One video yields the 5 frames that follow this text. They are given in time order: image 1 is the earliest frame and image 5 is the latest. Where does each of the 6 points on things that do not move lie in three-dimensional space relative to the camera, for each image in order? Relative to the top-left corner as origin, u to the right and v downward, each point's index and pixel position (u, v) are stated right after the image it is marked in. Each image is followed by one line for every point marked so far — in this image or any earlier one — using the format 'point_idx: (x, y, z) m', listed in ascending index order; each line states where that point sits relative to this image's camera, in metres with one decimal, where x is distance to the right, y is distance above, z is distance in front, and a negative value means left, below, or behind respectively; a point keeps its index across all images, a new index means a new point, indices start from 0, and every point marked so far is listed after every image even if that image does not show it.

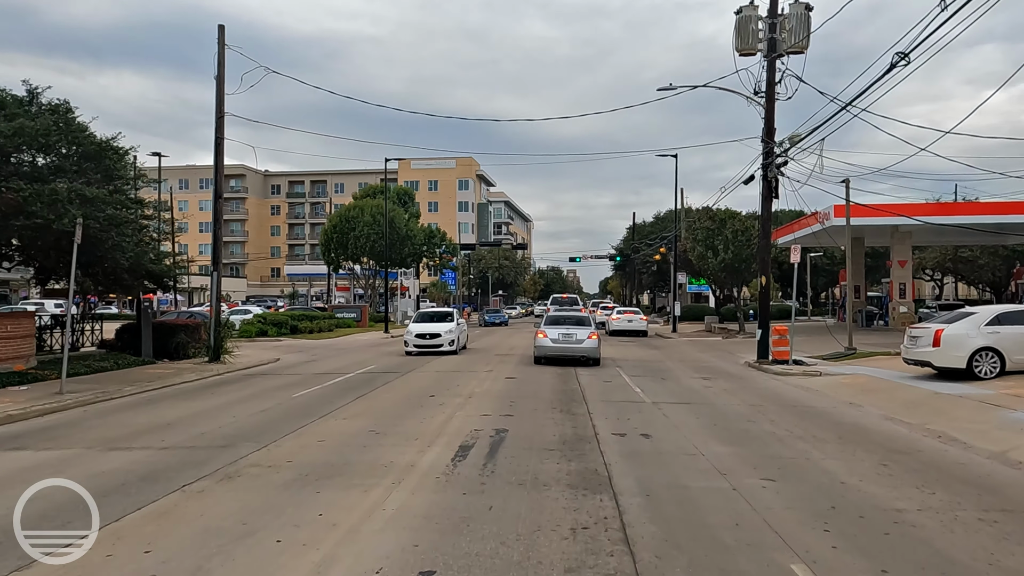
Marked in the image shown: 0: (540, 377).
0: (+0.7, -2.1, +18.8) m
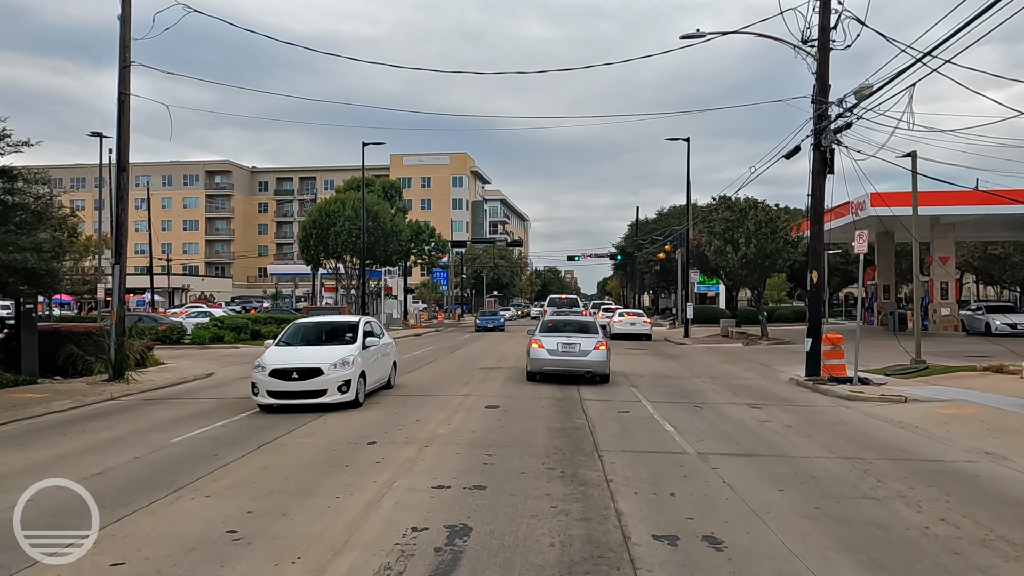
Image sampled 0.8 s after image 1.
0: (+0.4, -2.0, +14.1) m
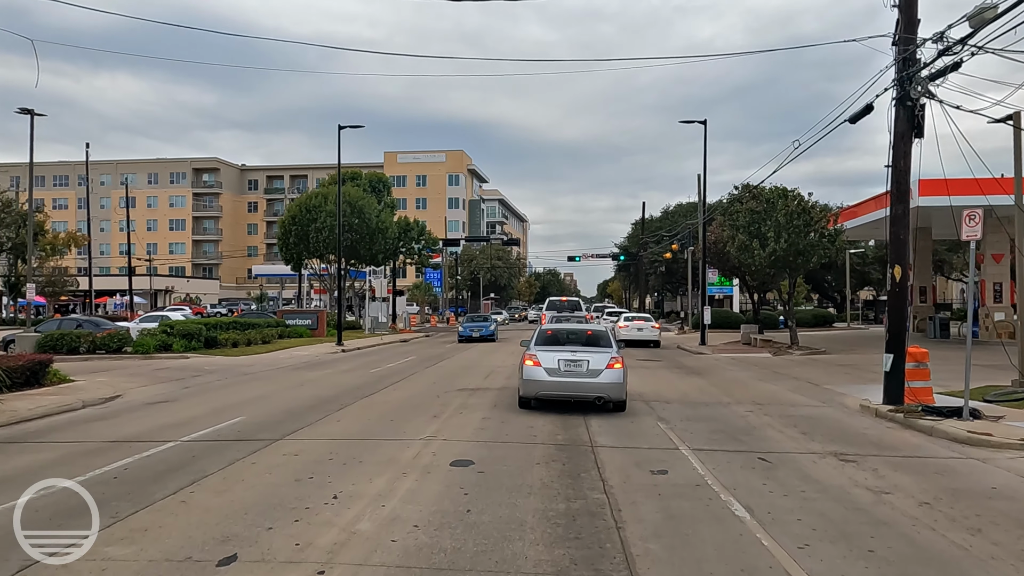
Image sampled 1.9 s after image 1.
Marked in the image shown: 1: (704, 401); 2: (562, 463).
0: (+0.1, -2.0, +9.7) m
1: (+3.7, -2.2, +15.1) m
2: (+0.6, -2.0, +9.0) m
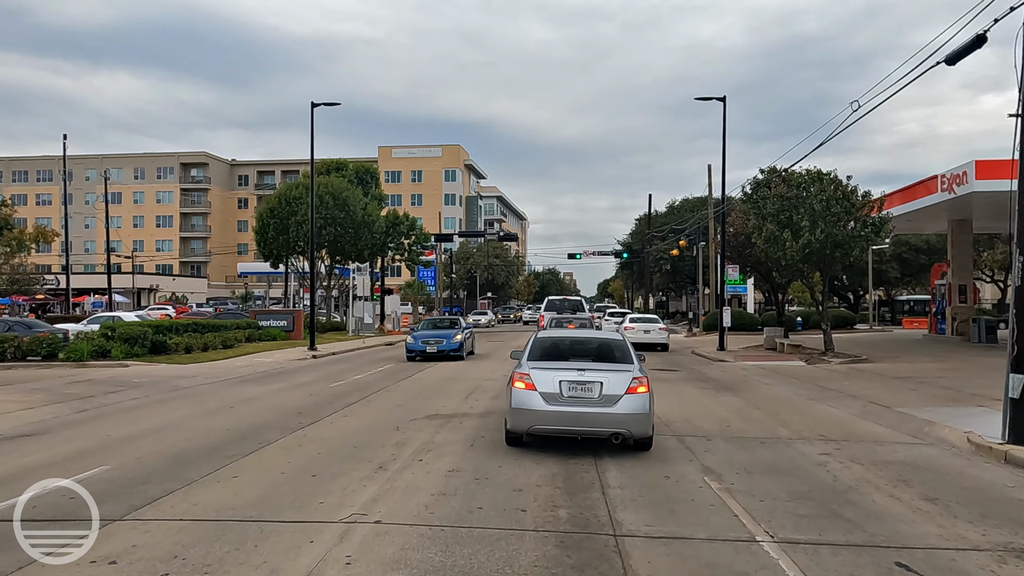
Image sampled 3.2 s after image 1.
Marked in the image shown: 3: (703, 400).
0: (-0.1, -1.9, +5.8) m
1: (+3.5, -2.1, +11.2) m
2: (+0.4, -1.9, +5.1) m
3: (+3.8, -2.2, +15.6) m
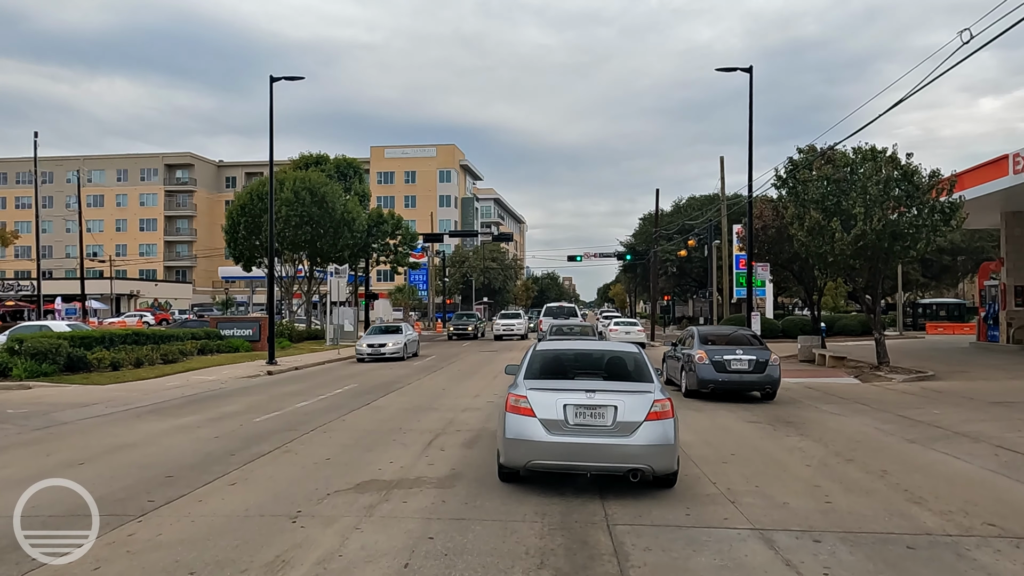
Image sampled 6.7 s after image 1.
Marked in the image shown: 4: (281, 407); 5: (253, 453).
0: (-0.3, -1.9, +1.4) m
1: (+3.3, -2.1, +6.8) m
2: (+0.1, -1.9, +0.7) m
3: (+3.6, -2.2, +11.2) m
4: (-4.6, -2.4, +15.9) m
5: (-3.3, -2.1, +10.2) m
